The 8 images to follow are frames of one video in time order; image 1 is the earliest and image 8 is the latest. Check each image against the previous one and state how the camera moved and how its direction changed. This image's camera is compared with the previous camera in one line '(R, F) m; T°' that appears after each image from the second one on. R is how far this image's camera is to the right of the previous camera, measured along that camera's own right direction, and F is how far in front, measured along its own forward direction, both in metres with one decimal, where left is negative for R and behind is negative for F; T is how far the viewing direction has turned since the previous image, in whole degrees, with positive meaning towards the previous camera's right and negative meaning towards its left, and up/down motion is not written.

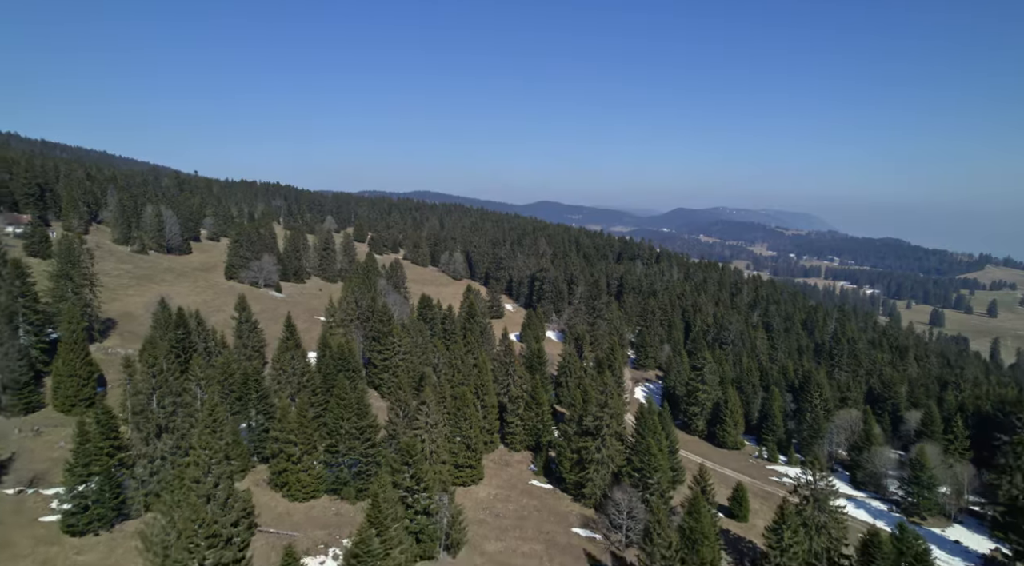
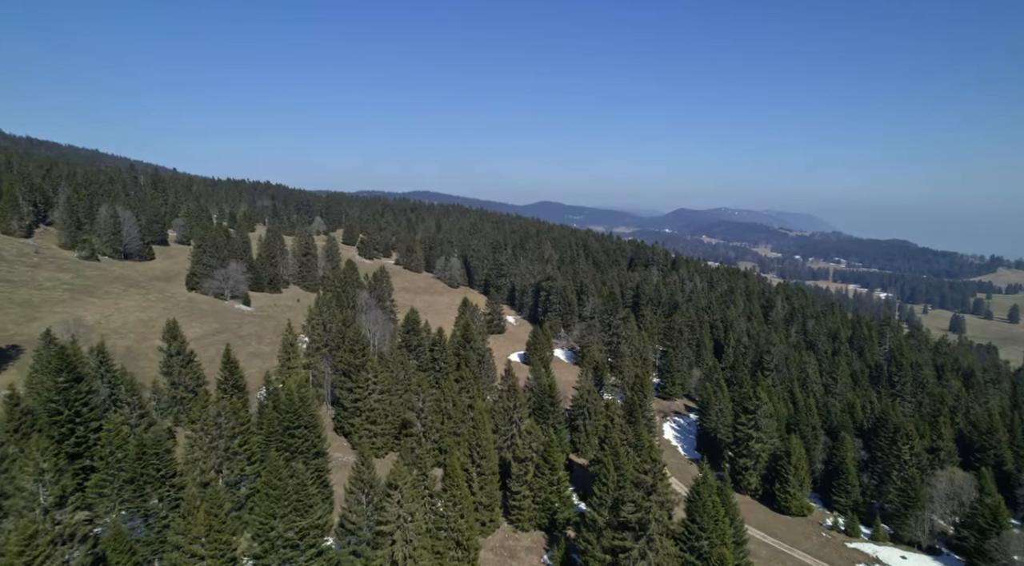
(-0.5, +17.5) m; 0°
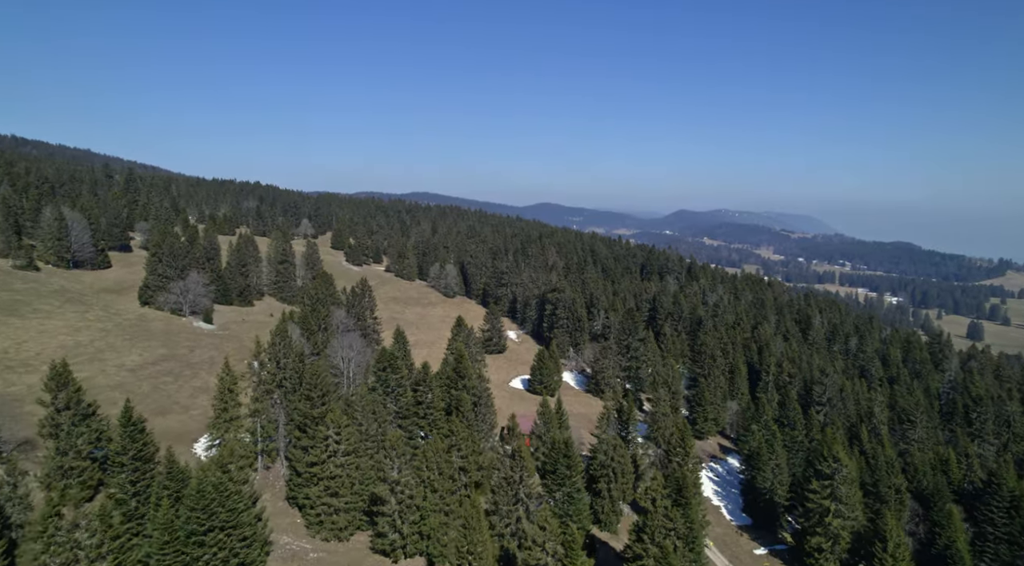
(-0.4, +15.8) m; 0°
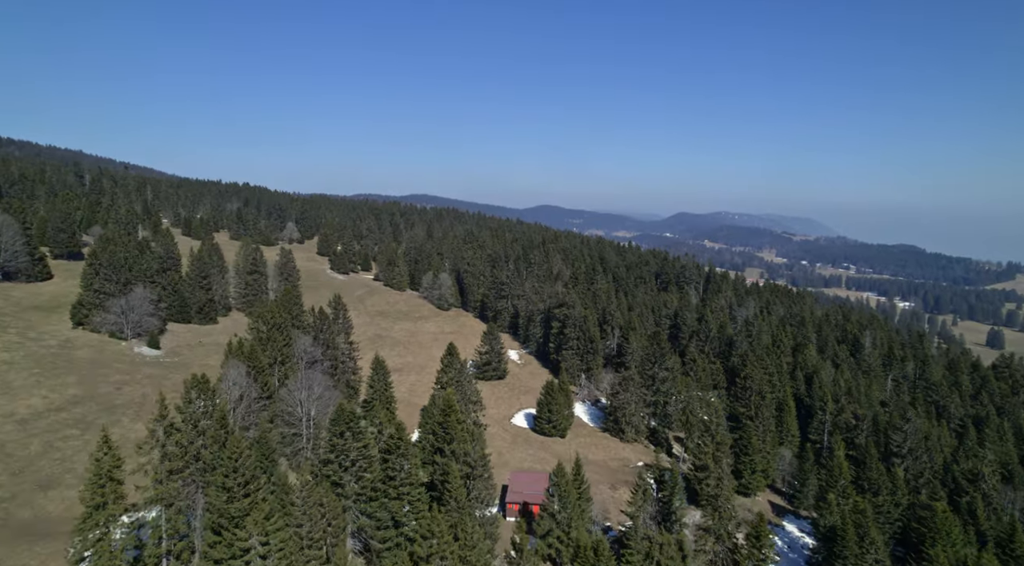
(-0.4, +16.1) m; 0°
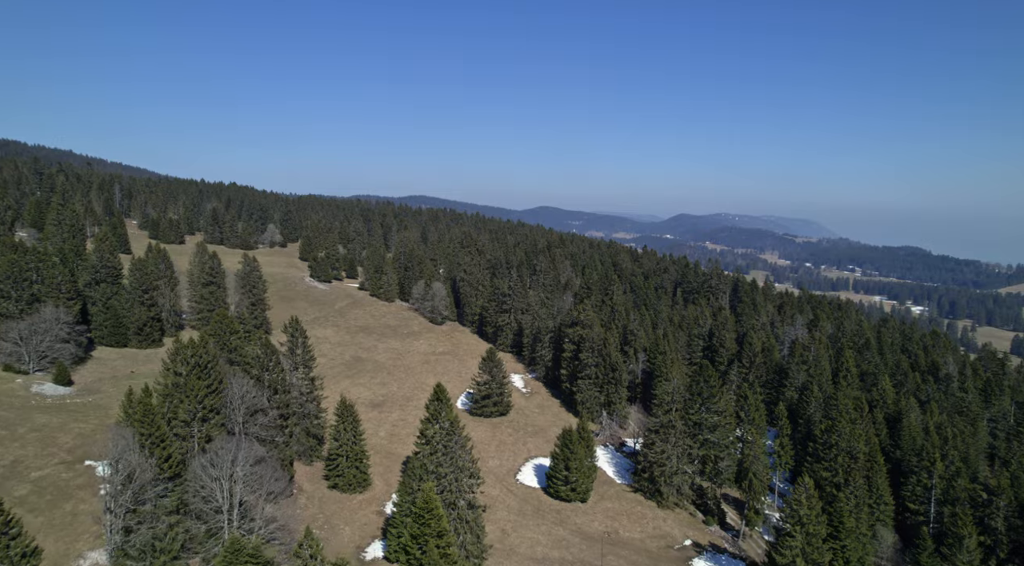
(-0.7, +18.2) m; 0°
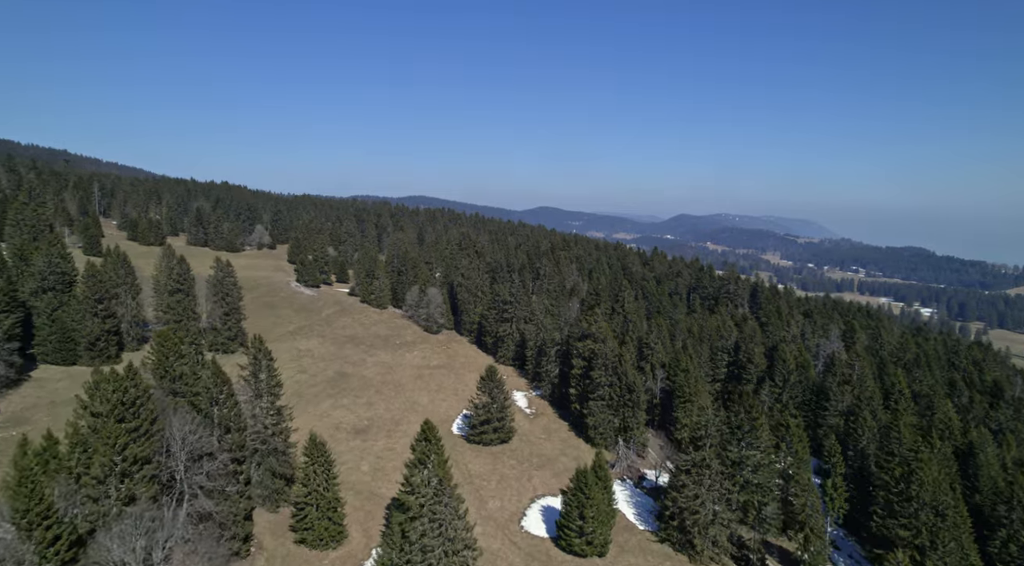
(-0.3, +10.3) m; 0°
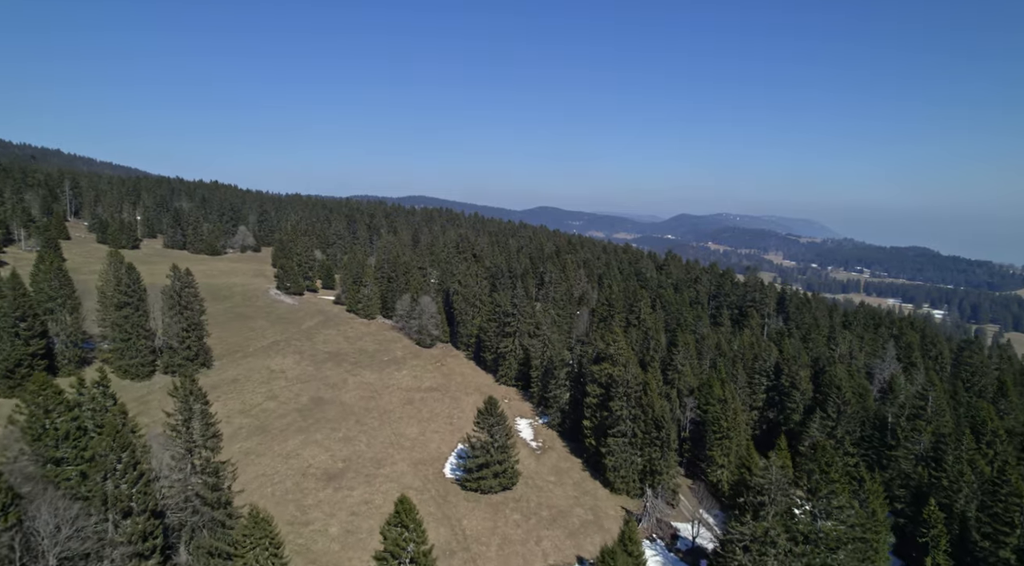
(-0.4, +12.5) m; 0°
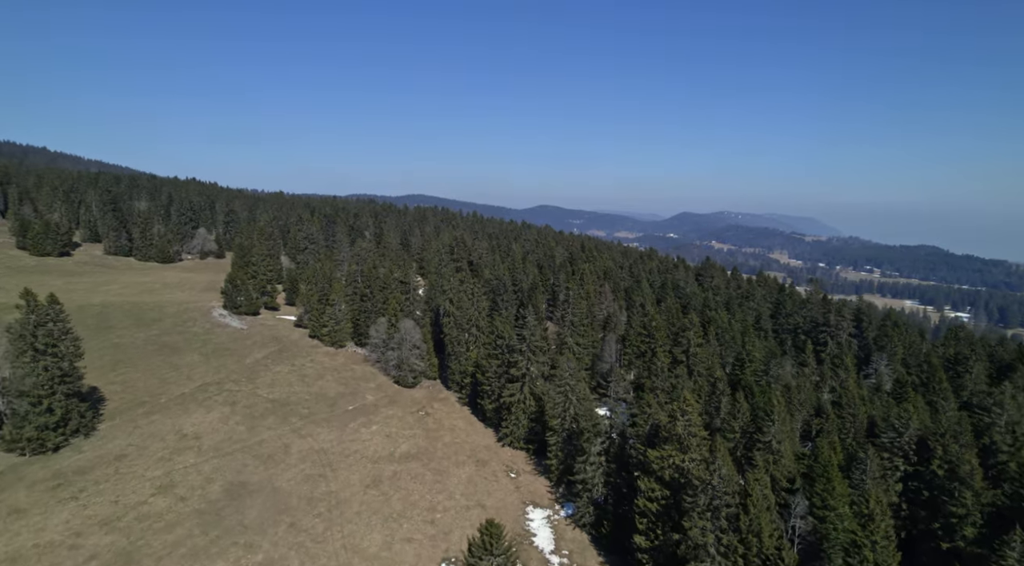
(-0.8, +25.1) m; 0°
